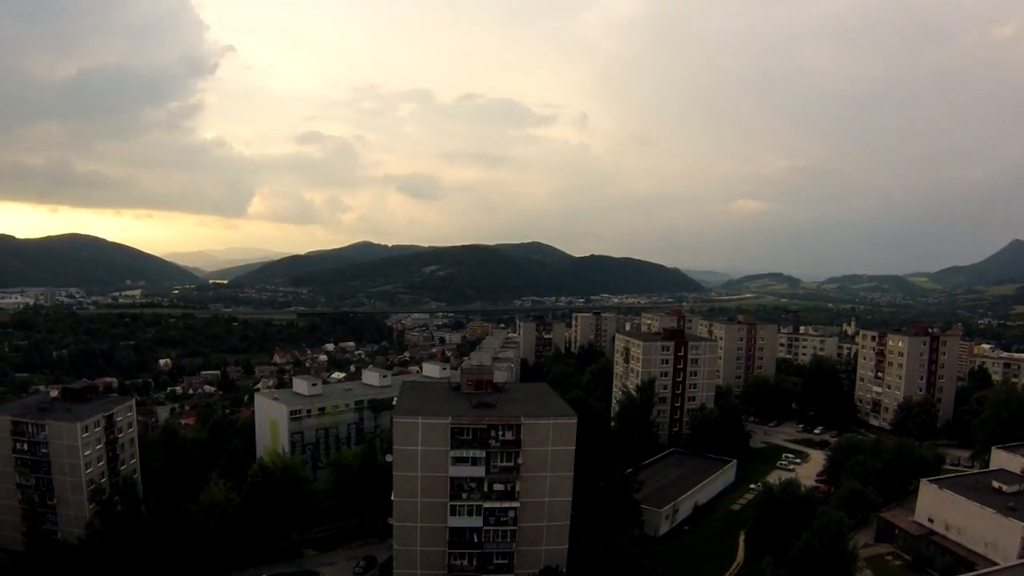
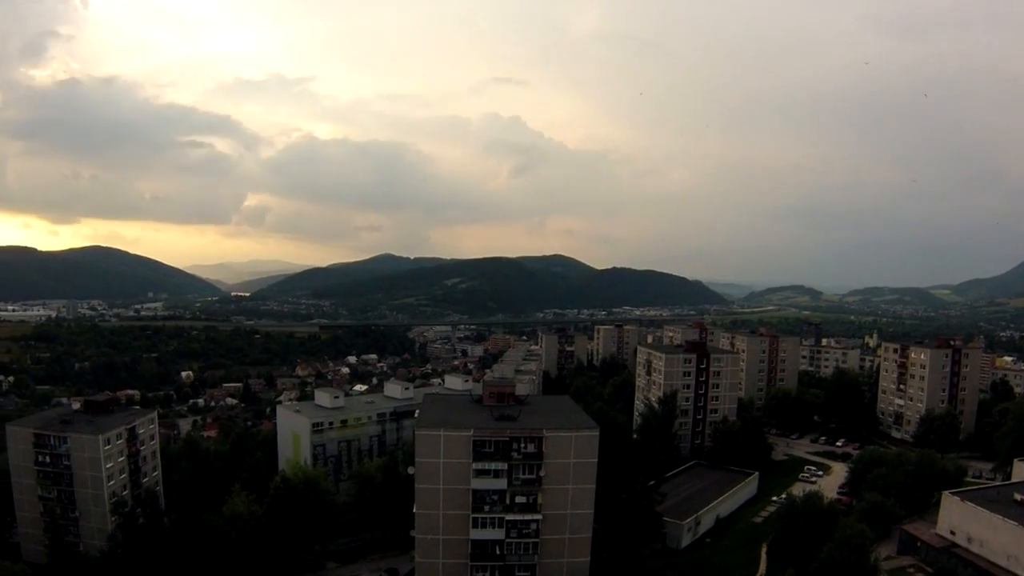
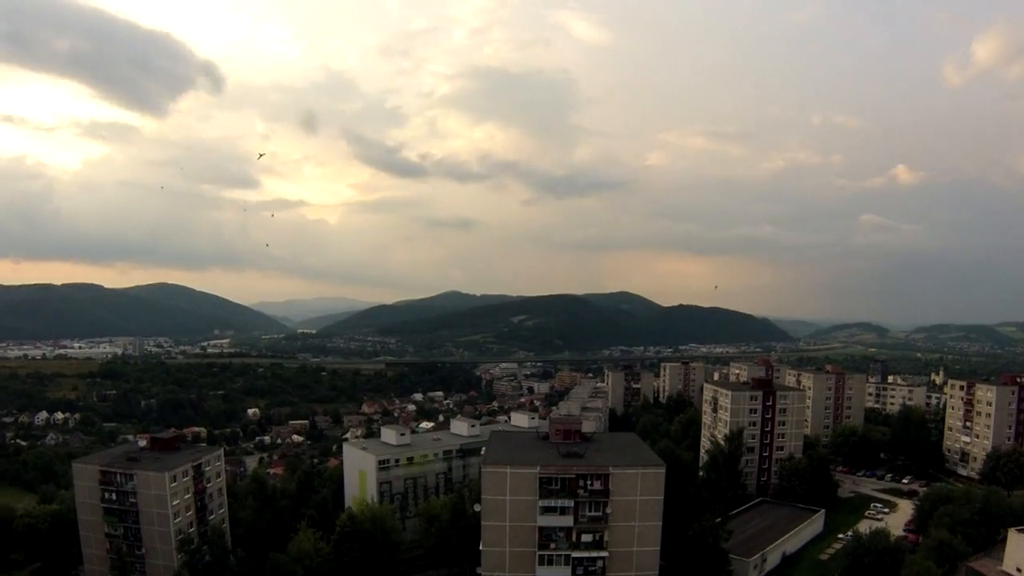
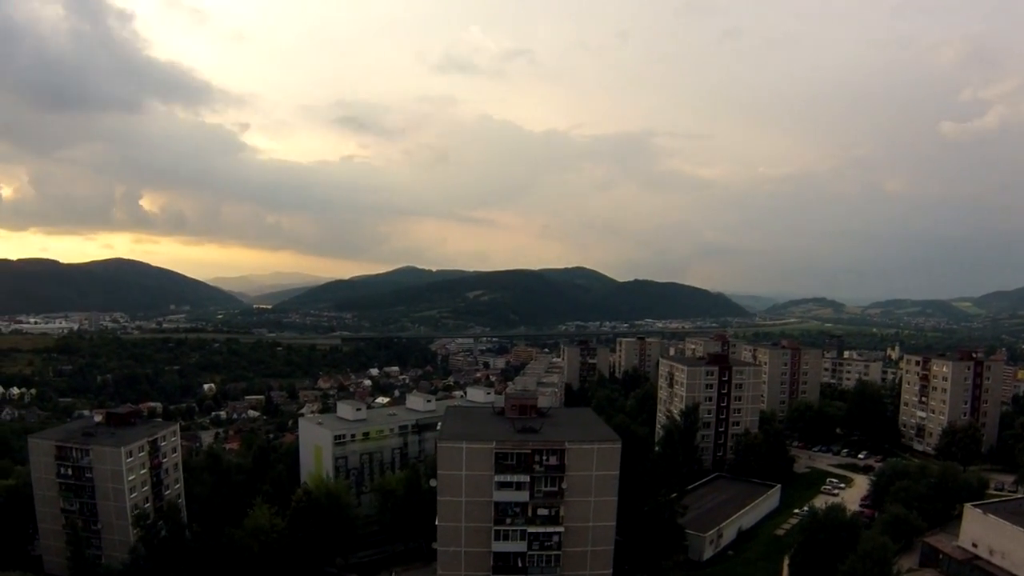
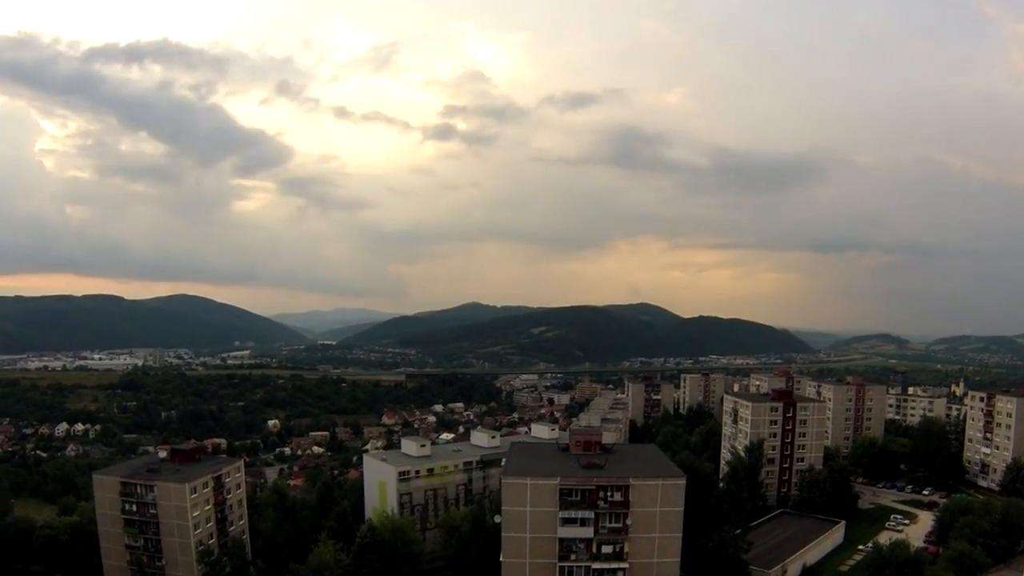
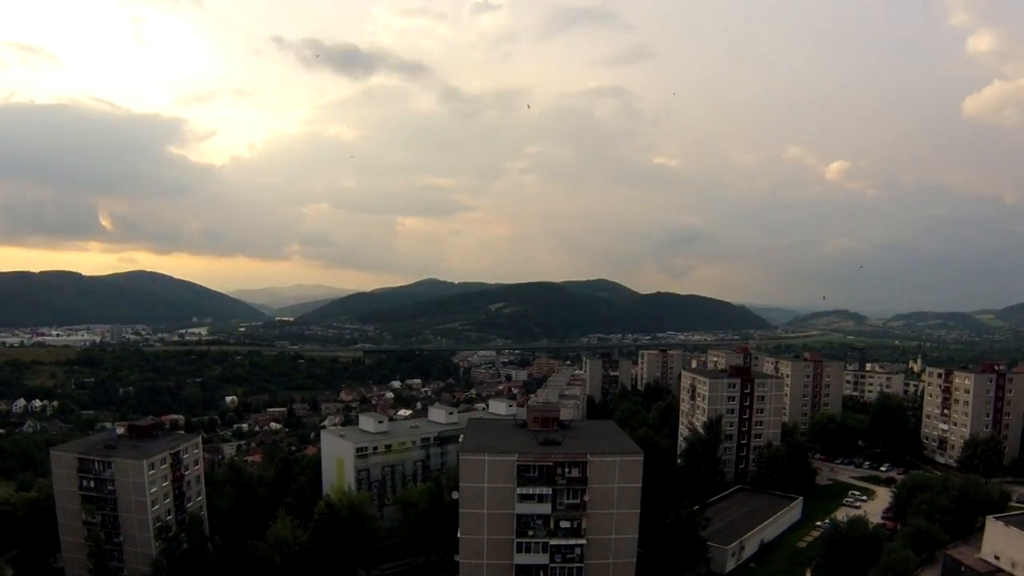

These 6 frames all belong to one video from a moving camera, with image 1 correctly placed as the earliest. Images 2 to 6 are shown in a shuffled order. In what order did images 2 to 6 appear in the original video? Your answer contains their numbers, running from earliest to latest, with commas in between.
2, 4, 6, 3, 5
